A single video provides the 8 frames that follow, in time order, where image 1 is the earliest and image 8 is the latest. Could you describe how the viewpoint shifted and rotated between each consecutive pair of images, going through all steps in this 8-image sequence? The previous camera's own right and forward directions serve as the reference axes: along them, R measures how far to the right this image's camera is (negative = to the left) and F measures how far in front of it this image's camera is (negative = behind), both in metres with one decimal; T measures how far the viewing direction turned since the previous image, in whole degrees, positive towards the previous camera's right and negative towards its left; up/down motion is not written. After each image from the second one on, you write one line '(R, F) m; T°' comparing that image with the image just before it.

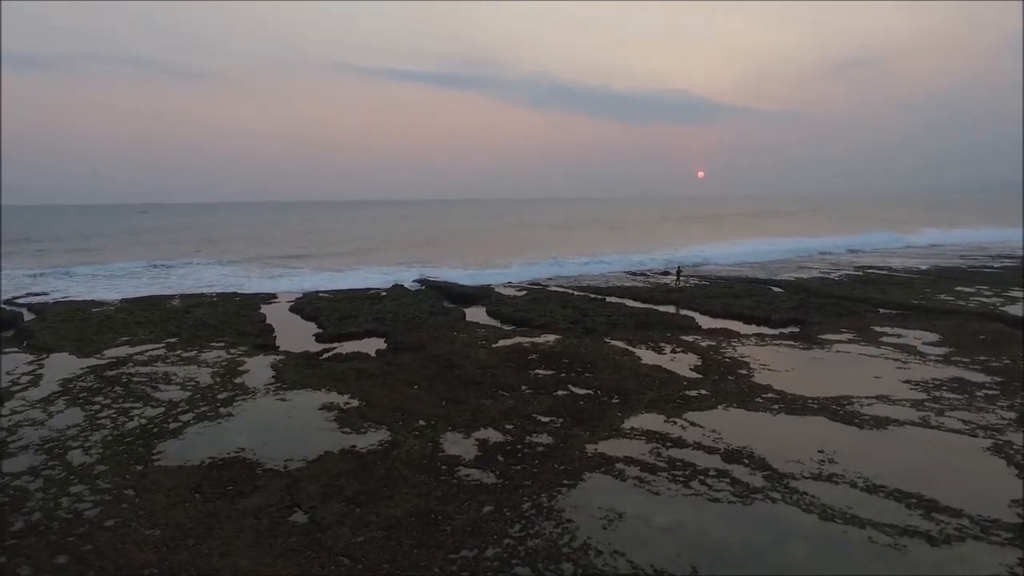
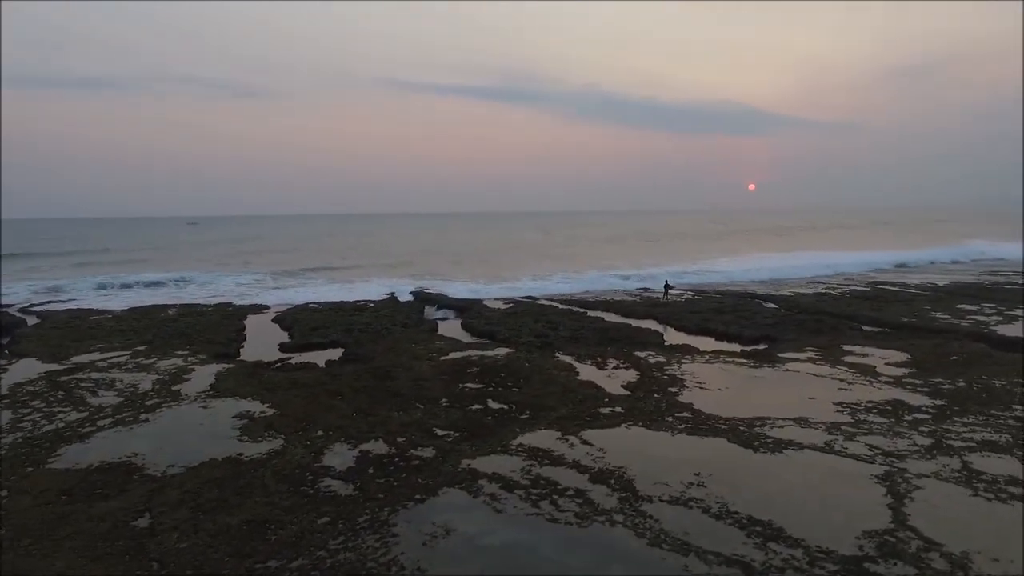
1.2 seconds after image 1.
(+2.7, +0.1) m; -4°
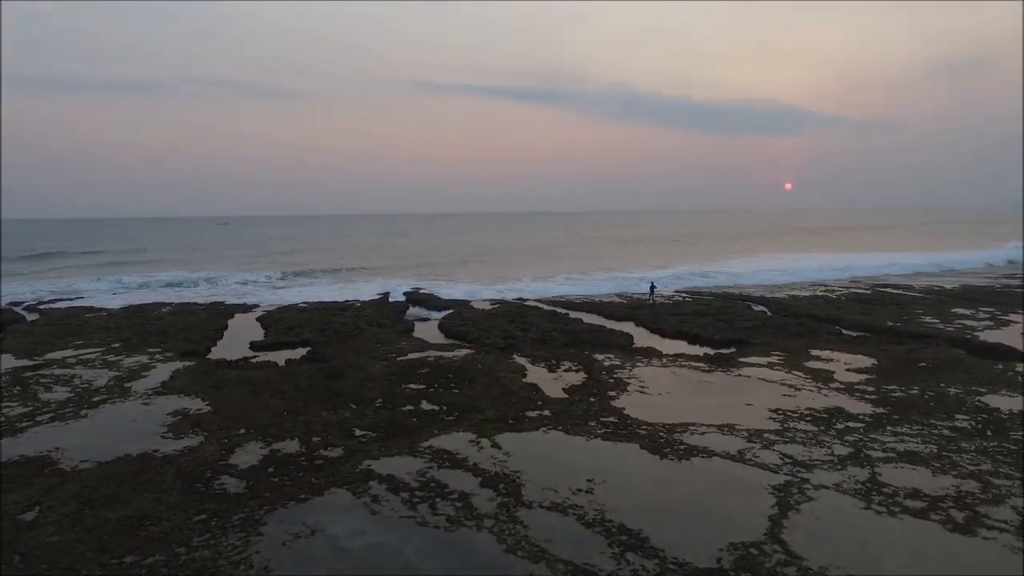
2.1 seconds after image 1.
(+2.1, +0.1) m; -3°
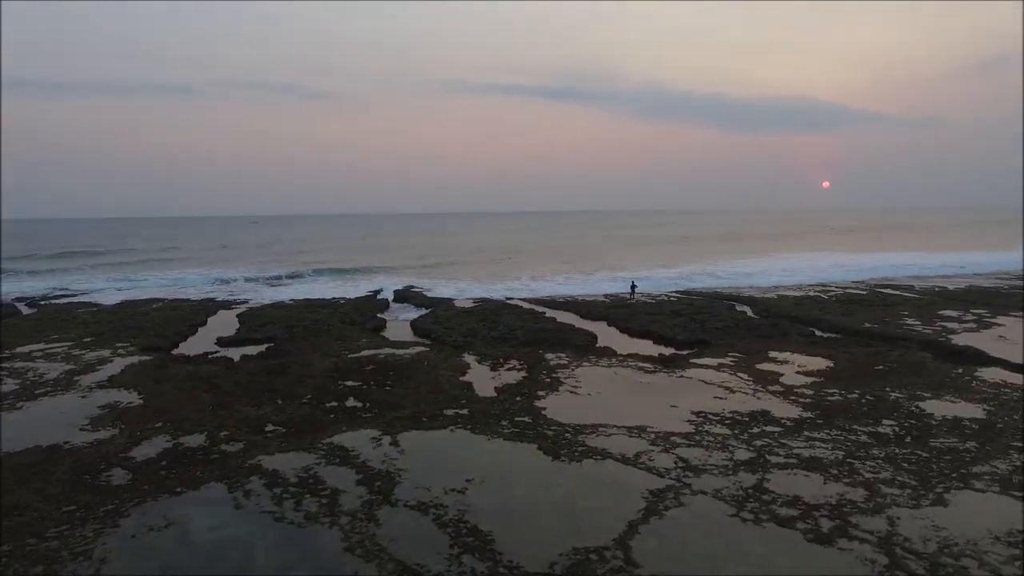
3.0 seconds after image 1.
(+2.3, +0.2) m; -3°
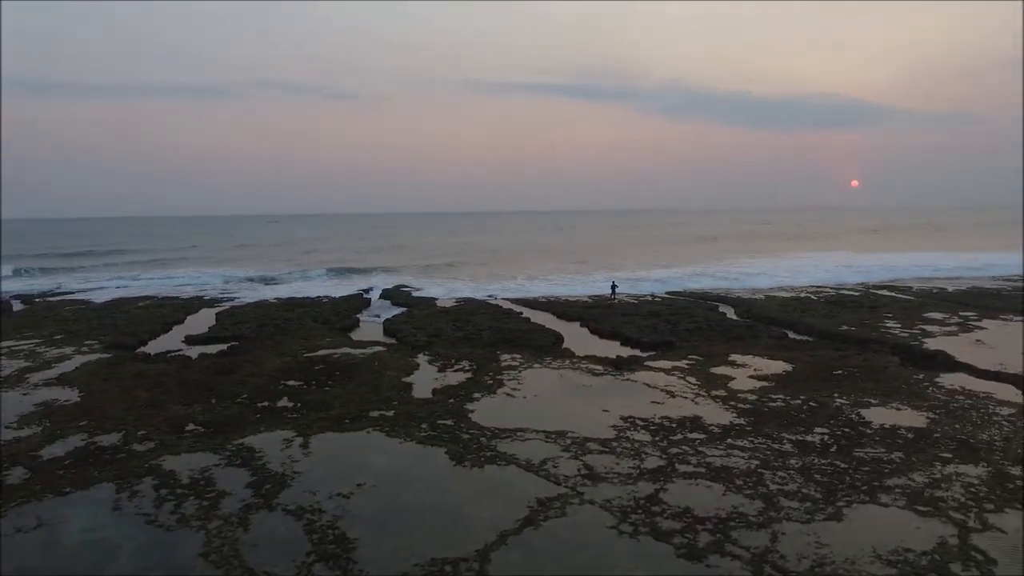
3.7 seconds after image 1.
(+1.9, +0.3) m; -2°
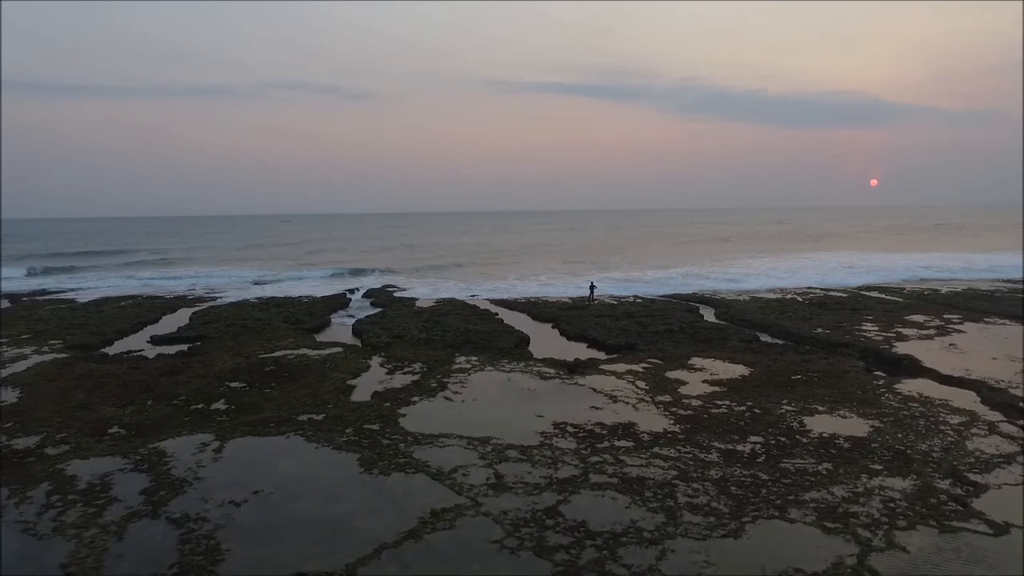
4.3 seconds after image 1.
(+1.6, +0.4) m; -1°
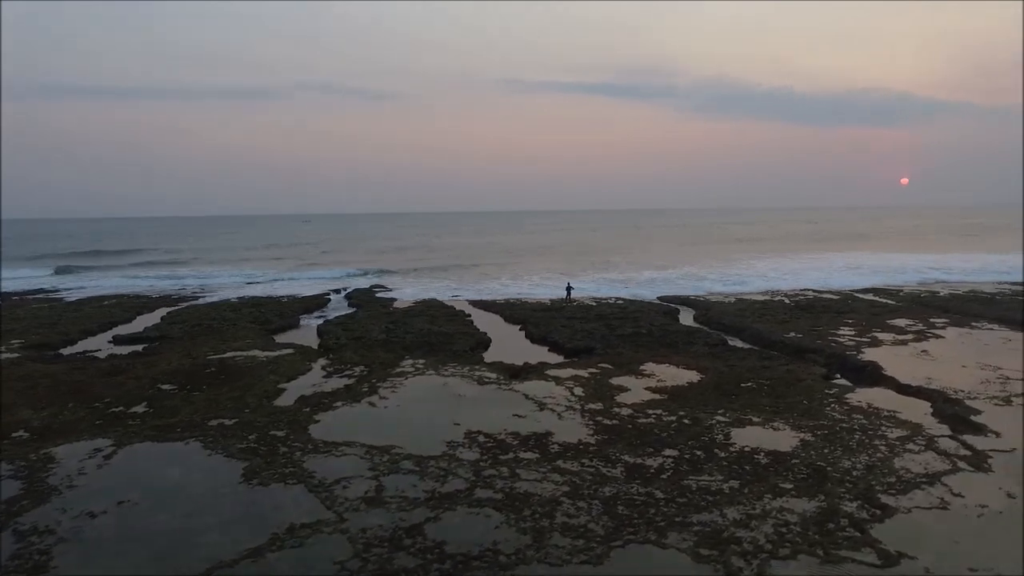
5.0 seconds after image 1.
(+1.9, +0.6) m; -2°
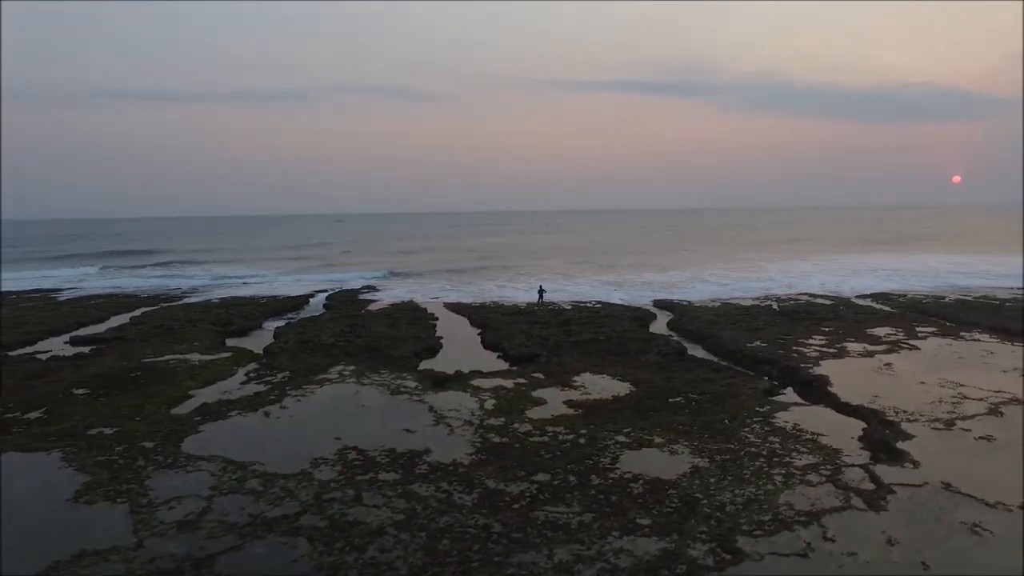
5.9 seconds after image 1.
(+2.5, +0.9) m; -3°
